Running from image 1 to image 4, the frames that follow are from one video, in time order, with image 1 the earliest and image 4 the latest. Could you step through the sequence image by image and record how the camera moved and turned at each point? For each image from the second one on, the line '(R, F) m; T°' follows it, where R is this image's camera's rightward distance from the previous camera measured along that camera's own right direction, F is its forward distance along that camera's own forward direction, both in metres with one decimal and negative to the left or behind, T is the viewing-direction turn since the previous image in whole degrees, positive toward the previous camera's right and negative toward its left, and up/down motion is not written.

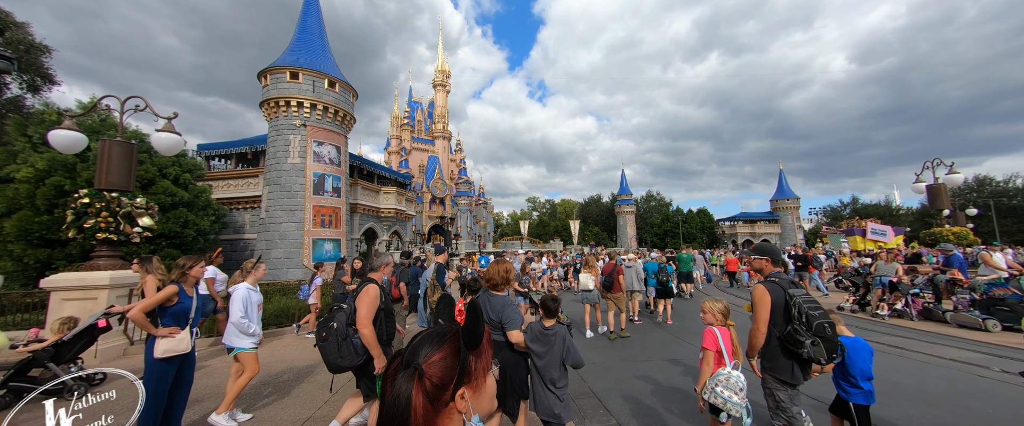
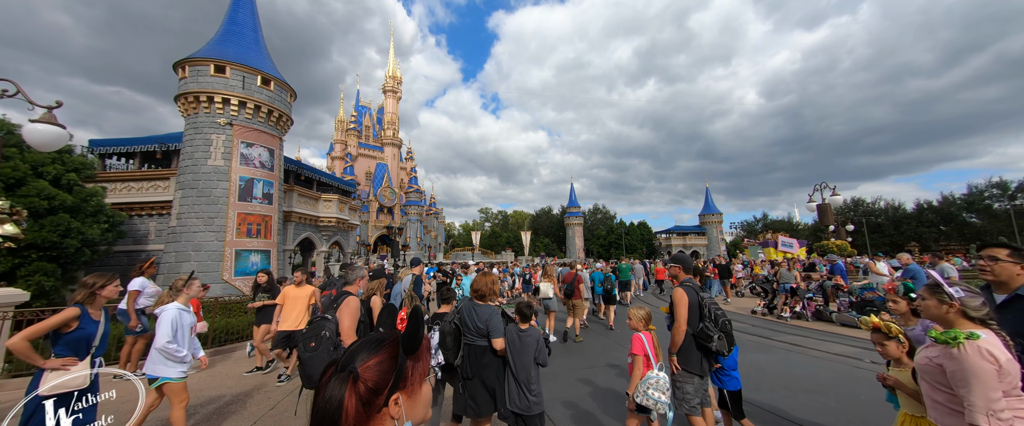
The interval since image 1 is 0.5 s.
(+0.1, -0.1) m; +9°
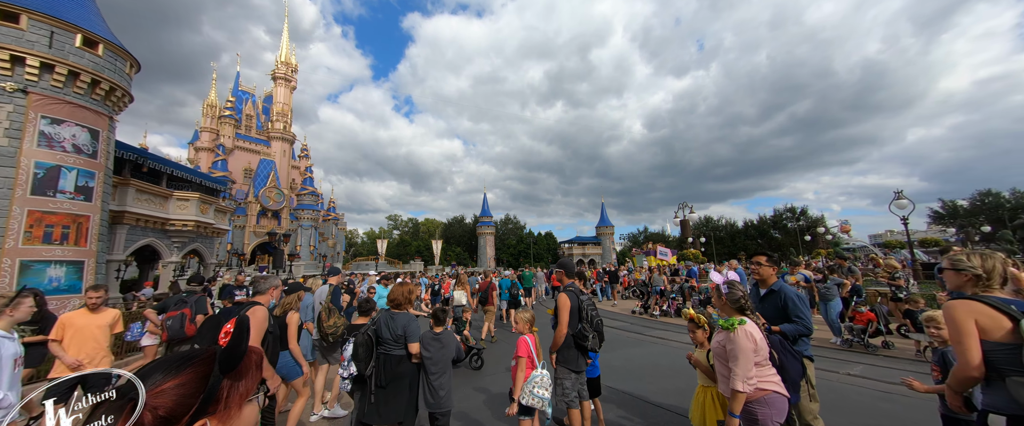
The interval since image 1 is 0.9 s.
(+0.2, -0.2) m; +16°
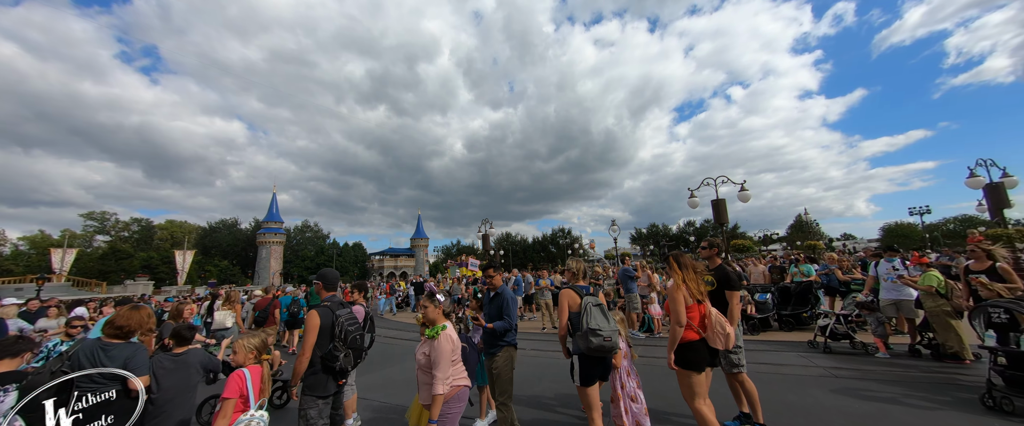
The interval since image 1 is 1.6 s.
(+2.3, -1.4) m; +31°
